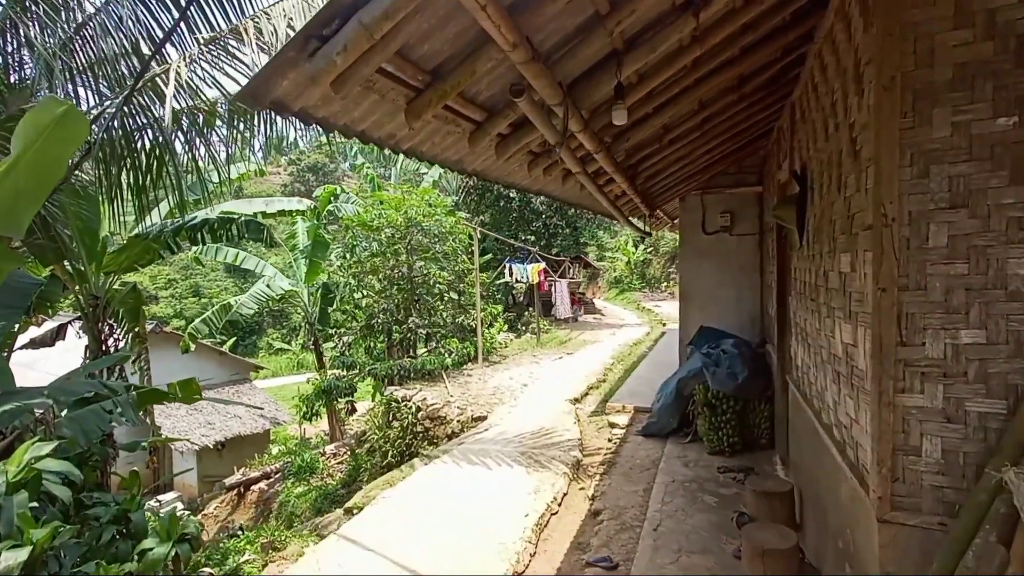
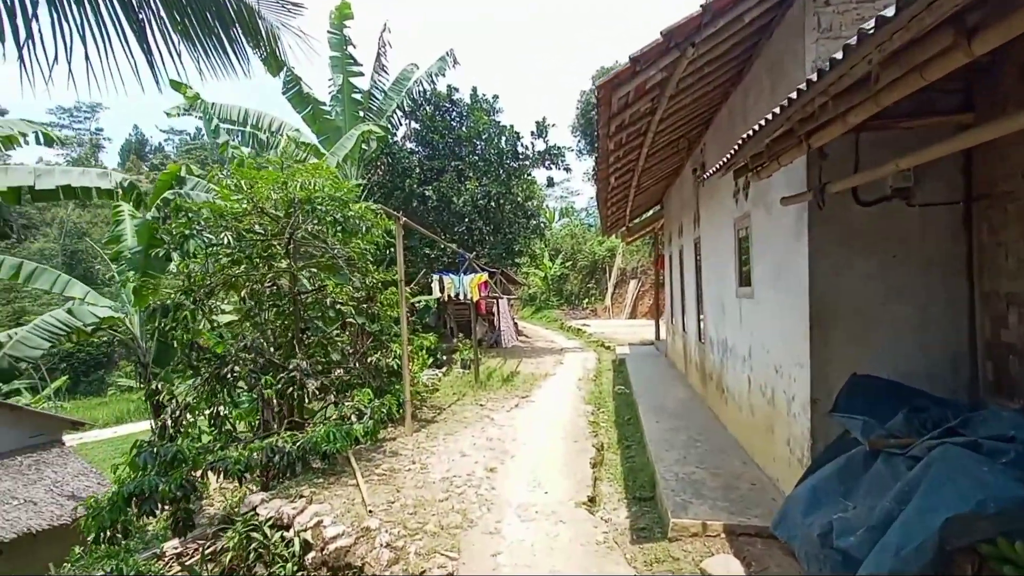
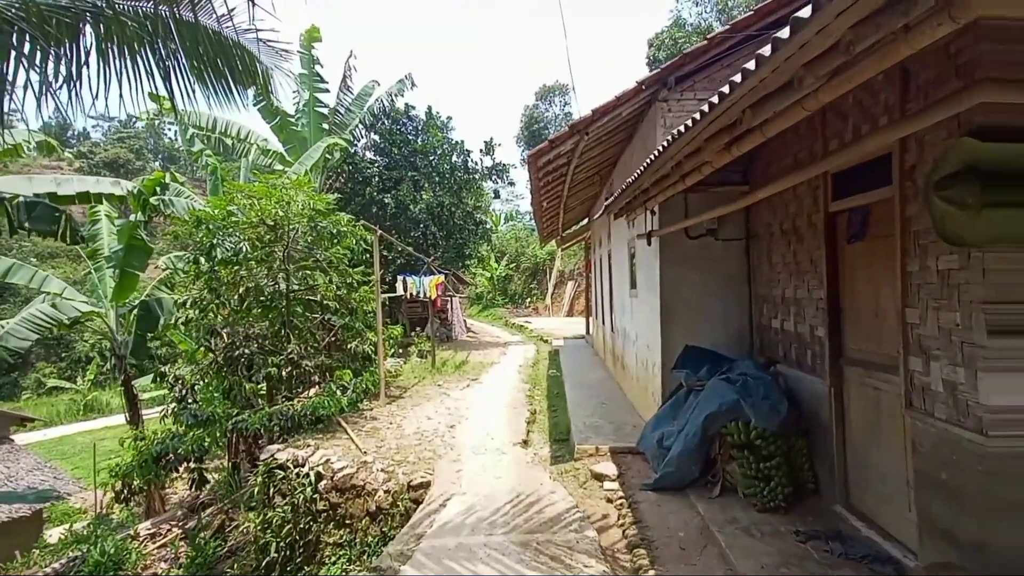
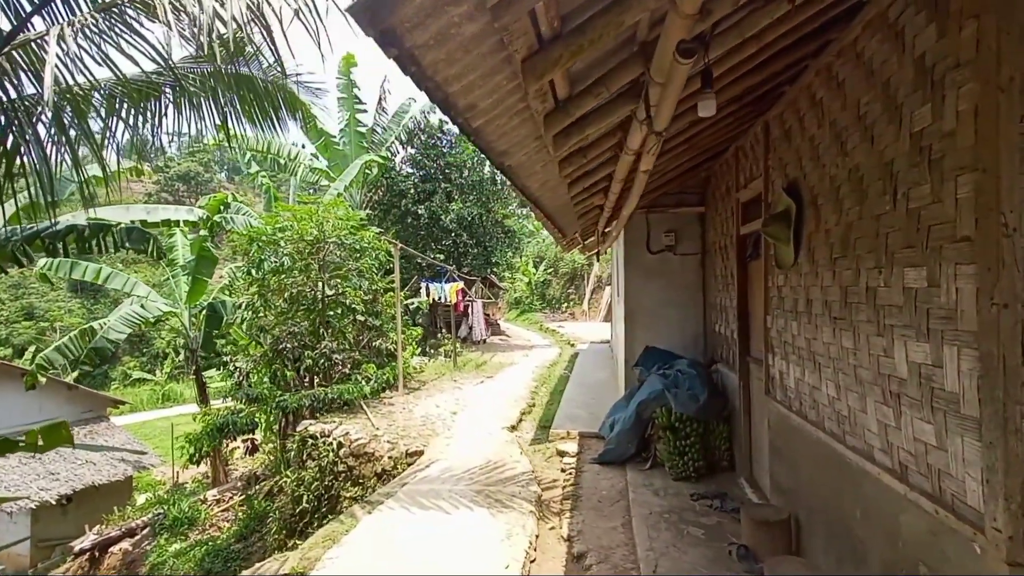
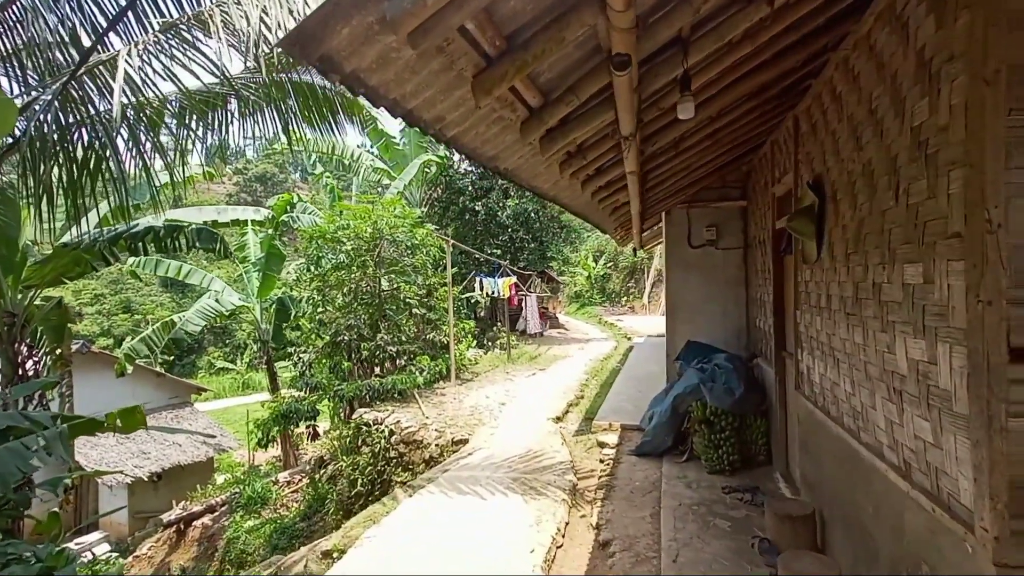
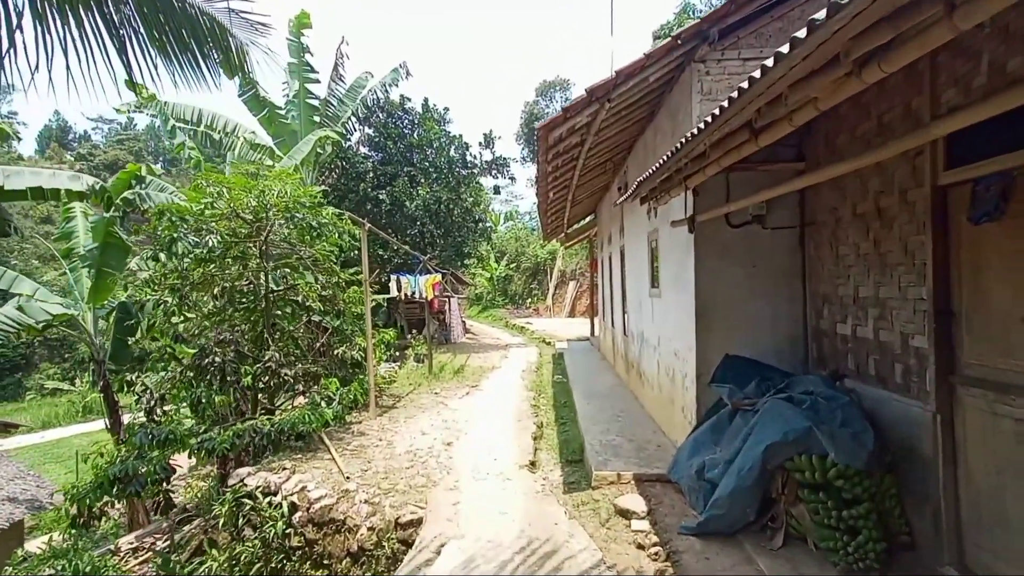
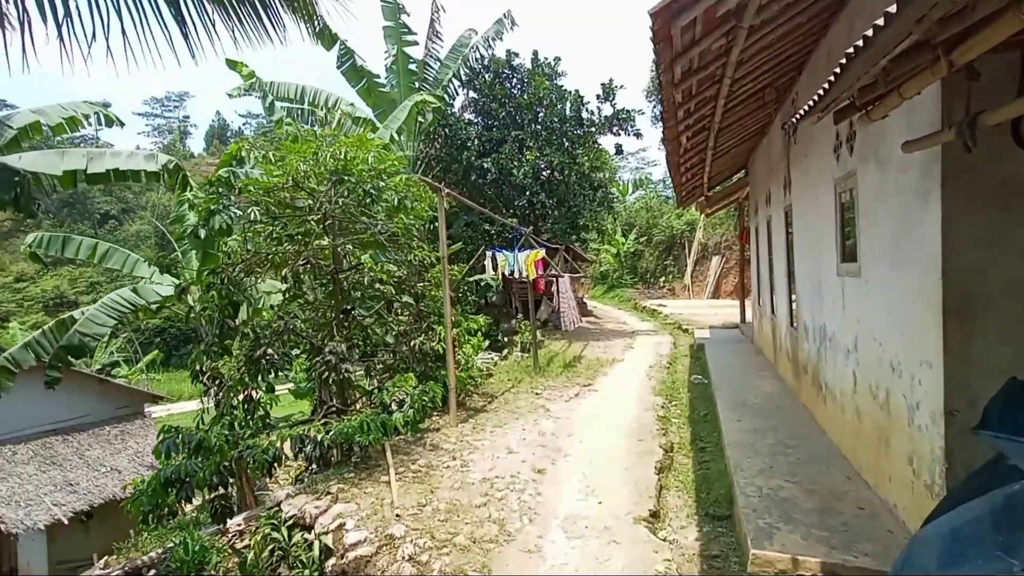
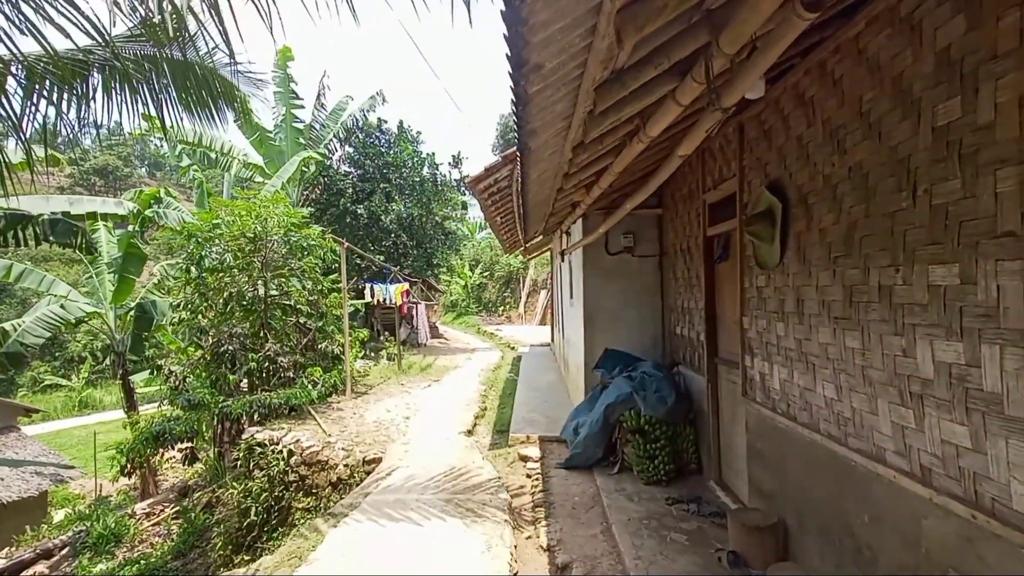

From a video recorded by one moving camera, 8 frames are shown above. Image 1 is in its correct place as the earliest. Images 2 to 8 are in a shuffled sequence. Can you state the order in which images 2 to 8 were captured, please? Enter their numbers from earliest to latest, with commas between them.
5, 4, 8, 3, 6, 2, 7
